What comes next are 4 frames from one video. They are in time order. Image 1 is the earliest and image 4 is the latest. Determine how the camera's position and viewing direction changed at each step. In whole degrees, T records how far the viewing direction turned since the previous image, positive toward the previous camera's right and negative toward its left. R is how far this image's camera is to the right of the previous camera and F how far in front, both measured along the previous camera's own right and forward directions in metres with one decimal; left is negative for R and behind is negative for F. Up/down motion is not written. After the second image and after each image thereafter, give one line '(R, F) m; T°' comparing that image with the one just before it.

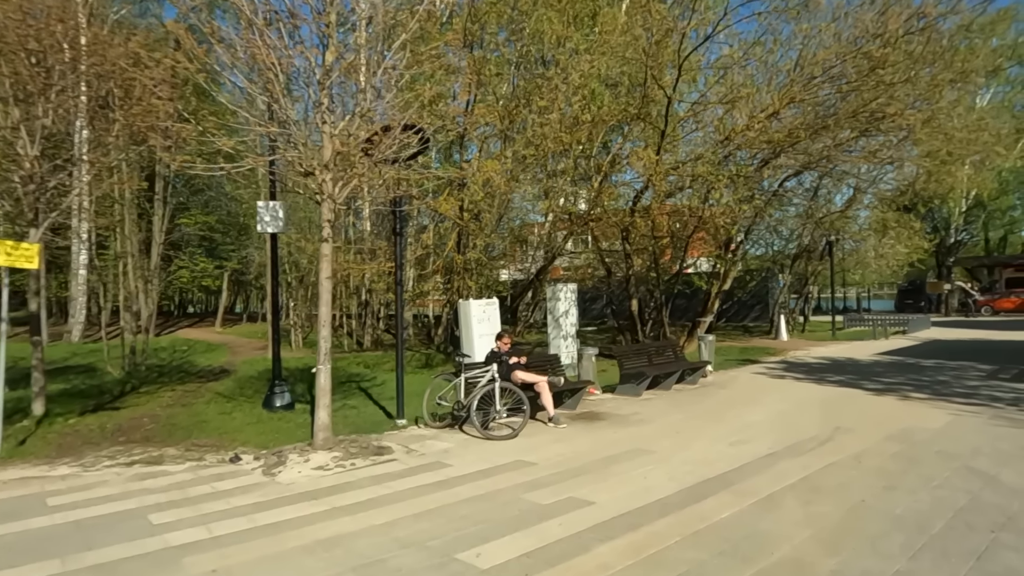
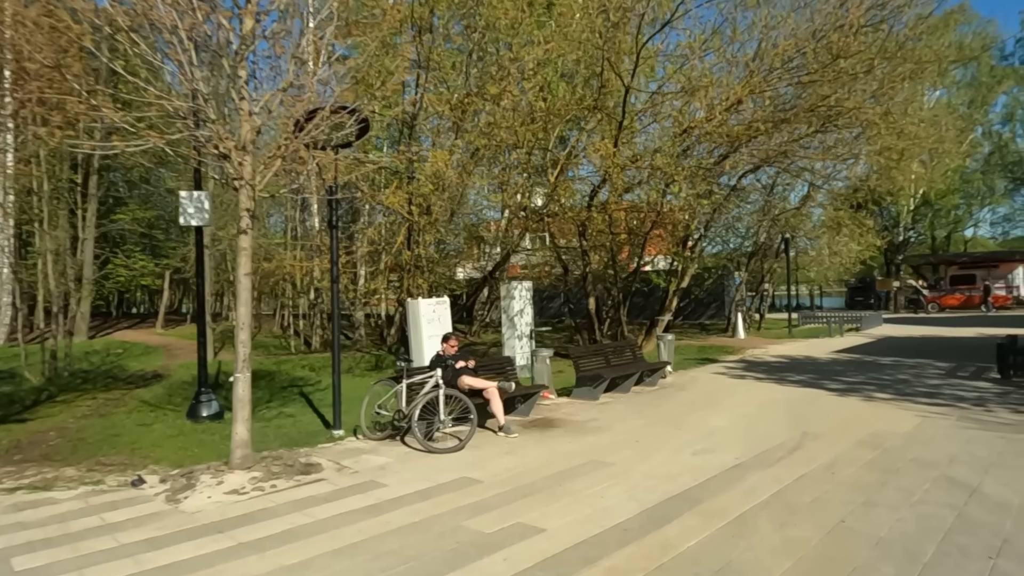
(+0.1, +0.7) m; +3°
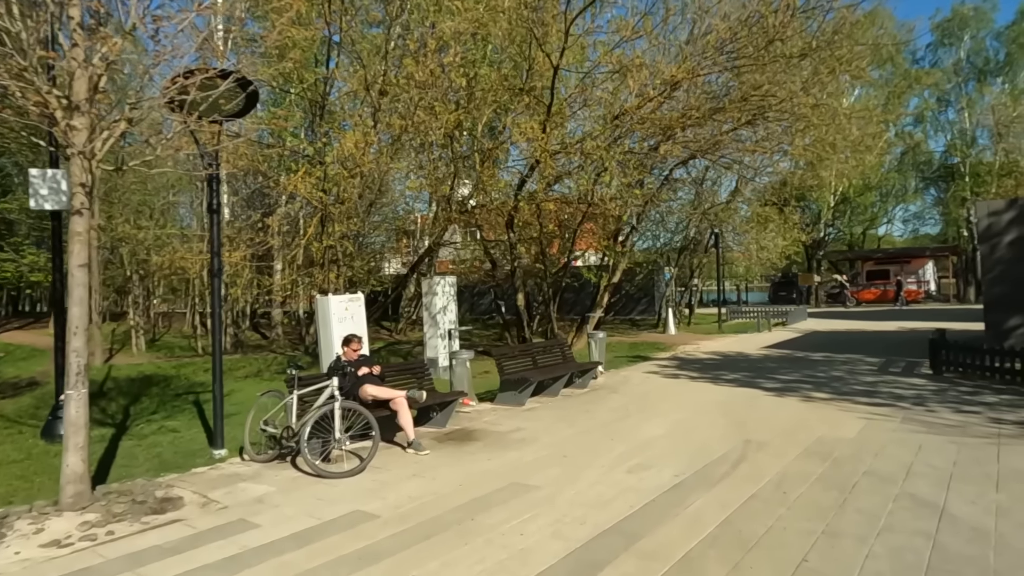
(+0.2, +1.0) m; +5°
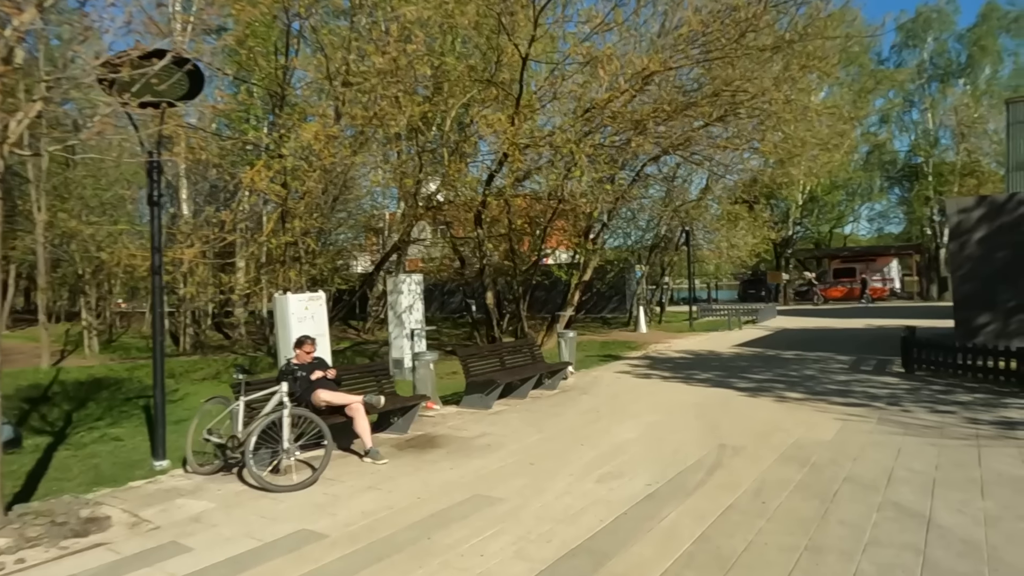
(+0.1, +0.4) m; +2°
